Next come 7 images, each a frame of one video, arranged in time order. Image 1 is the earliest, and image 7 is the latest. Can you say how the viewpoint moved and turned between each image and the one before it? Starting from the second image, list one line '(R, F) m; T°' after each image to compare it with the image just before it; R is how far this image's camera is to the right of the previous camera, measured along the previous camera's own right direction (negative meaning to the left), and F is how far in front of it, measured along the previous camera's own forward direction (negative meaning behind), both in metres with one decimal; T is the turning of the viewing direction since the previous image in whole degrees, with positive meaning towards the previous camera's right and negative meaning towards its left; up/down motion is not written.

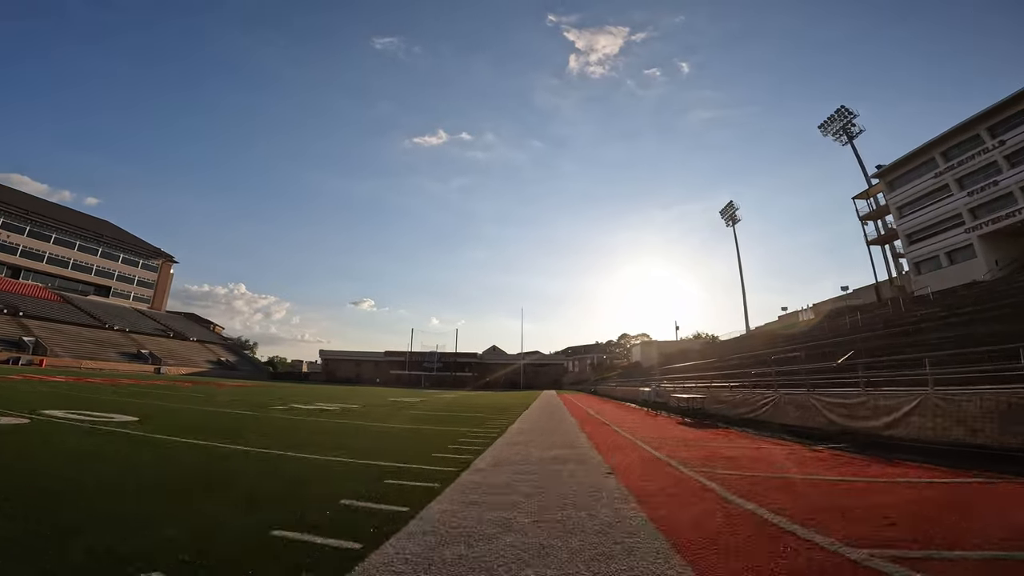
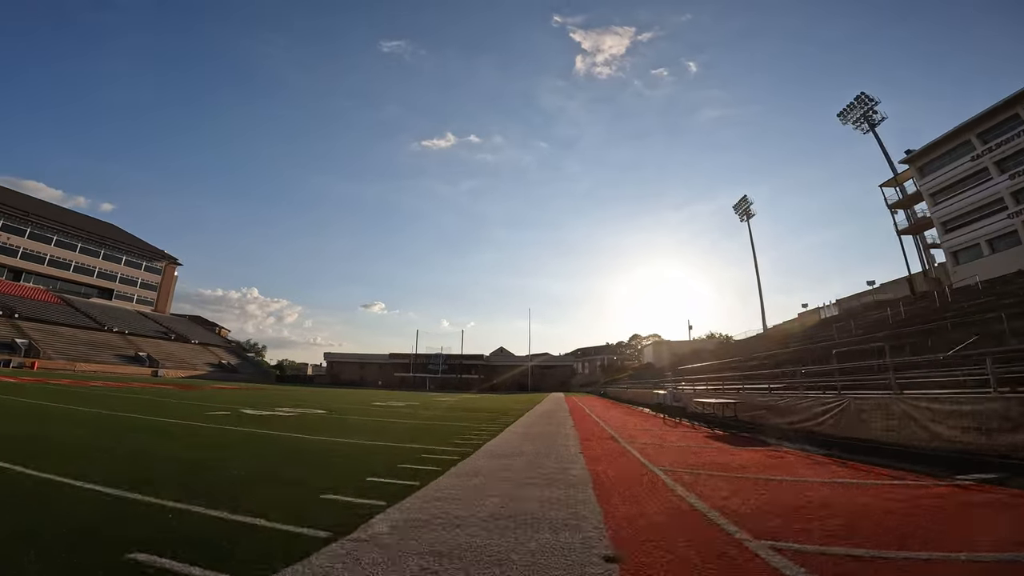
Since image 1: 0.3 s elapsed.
(+0.3, +1.2) m; -1°
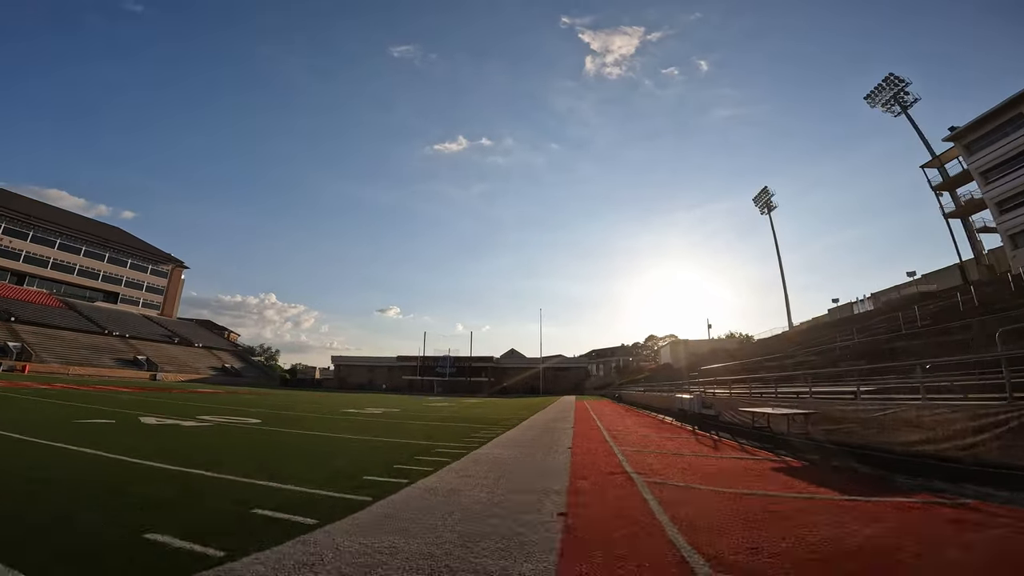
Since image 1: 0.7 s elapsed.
(+0.4, +1.6) m; -2°
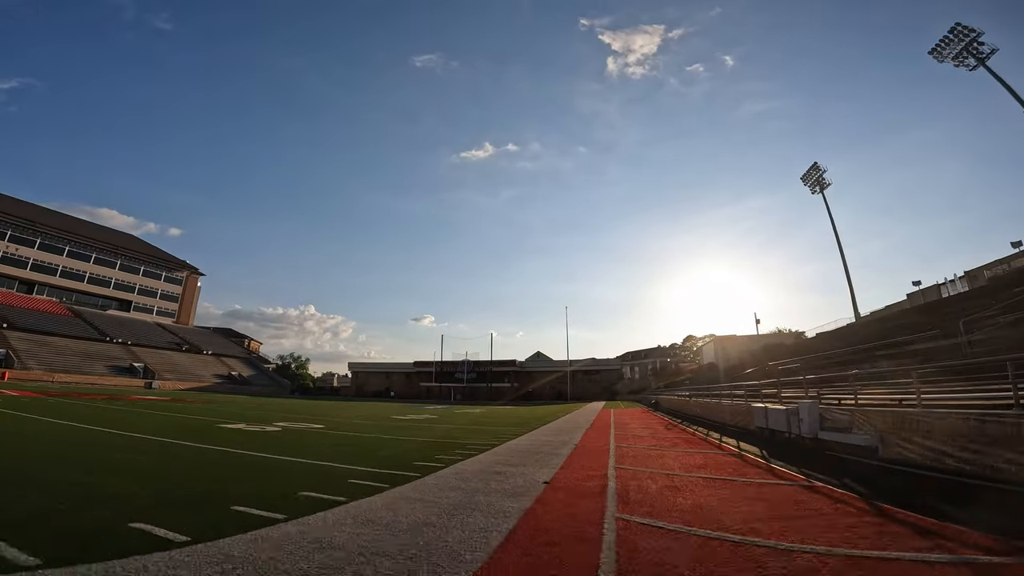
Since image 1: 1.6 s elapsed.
(+0.8, +3.4) m; -4°
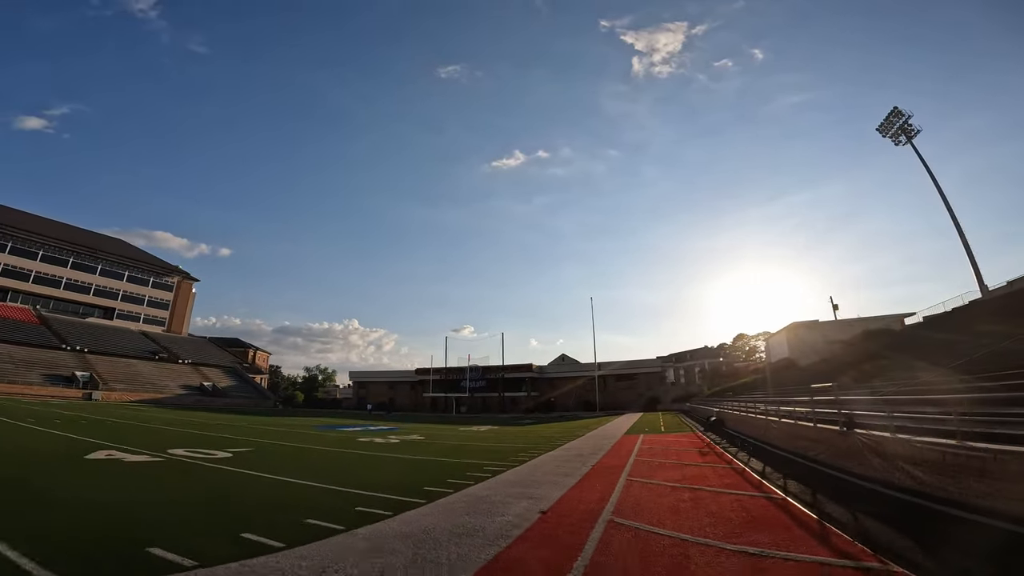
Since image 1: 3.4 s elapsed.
(+1.5, +6.1) m; -4°
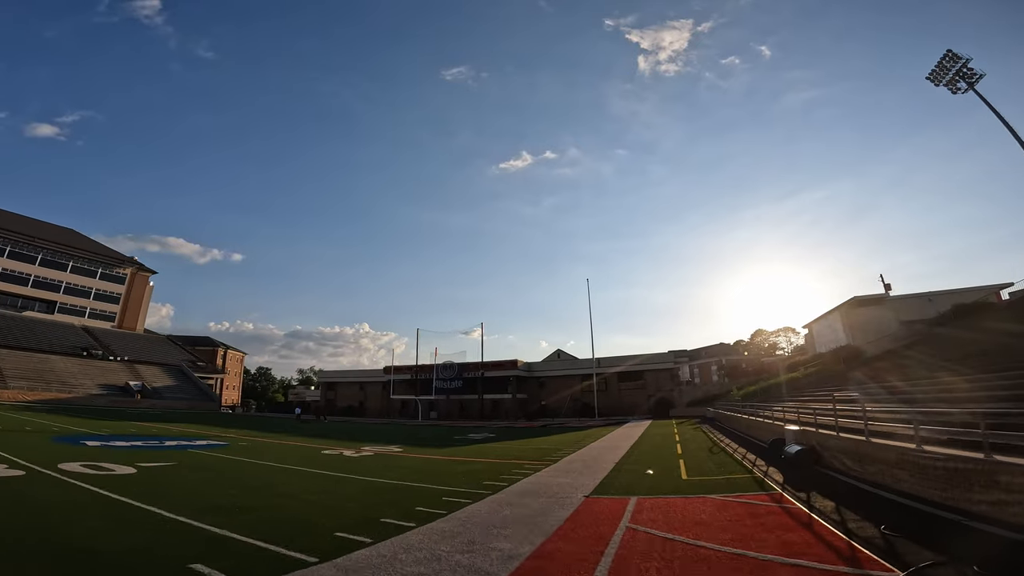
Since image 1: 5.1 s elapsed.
(+1.5, +4.9) m; -1°
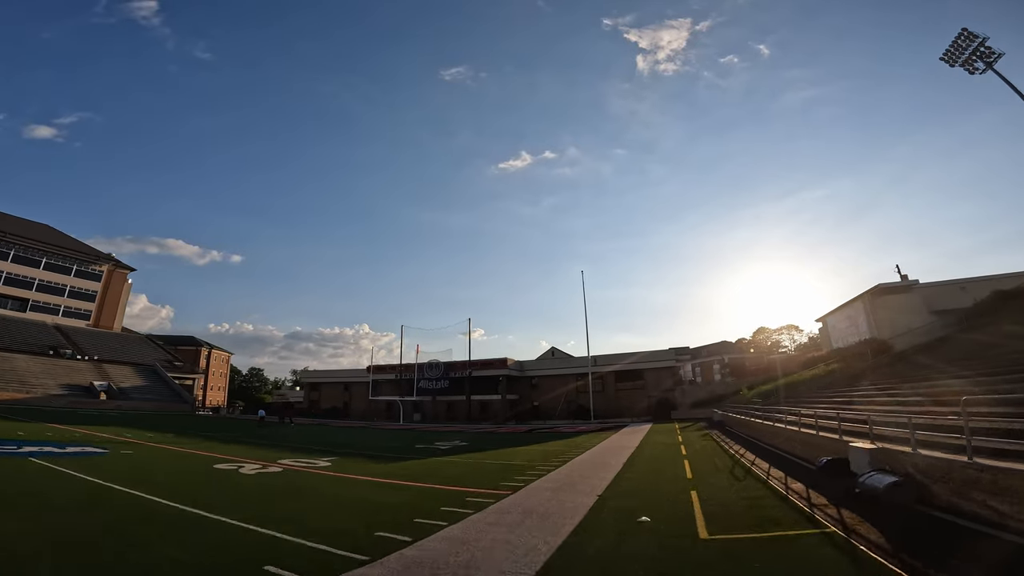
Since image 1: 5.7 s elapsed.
(+0.5, +1.6) m; 0°
